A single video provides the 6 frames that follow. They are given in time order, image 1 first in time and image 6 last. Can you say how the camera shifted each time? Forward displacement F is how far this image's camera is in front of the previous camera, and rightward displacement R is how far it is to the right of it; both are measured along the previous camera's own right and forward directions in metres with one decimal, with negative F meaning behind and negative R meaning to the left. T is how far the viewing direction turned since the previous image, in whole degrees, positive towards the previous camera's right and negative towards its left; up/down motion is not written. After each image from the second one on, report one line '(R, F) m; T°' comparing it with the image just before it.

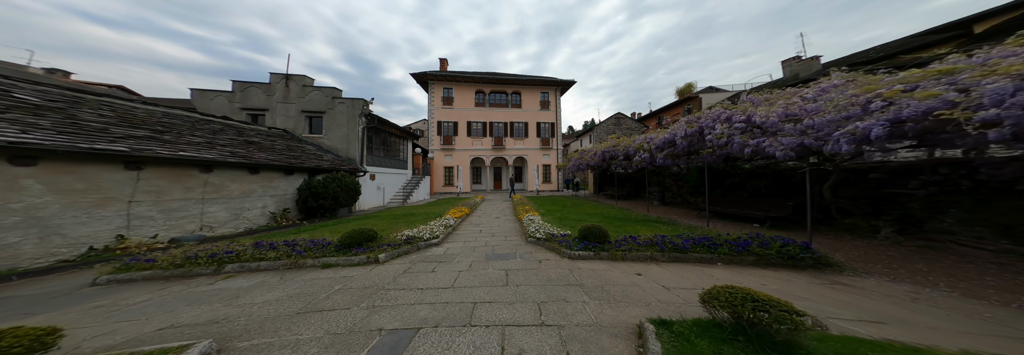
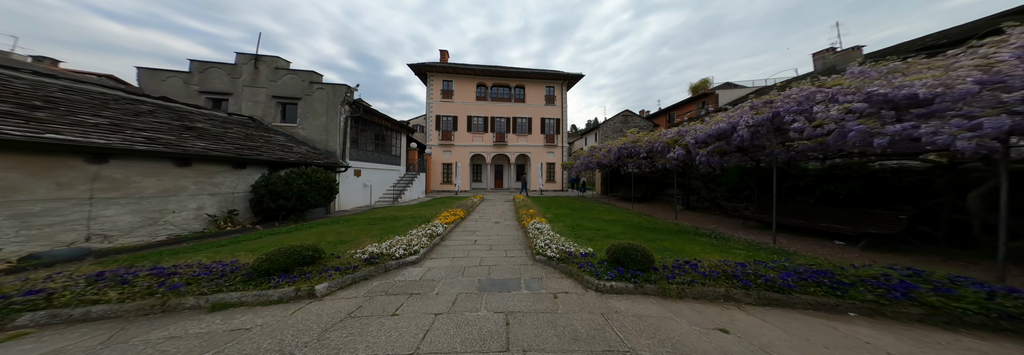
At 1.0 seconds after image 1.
(-0.1, +1.6) m; 0°
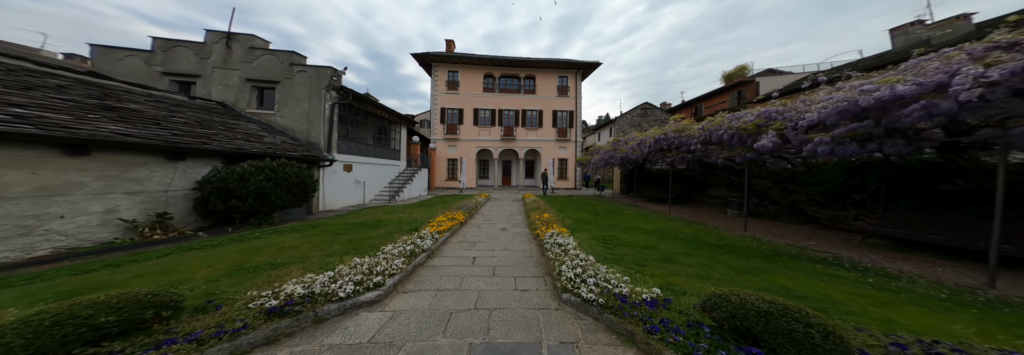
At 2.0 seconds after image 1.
(-0.1, +1.8) m; -3°
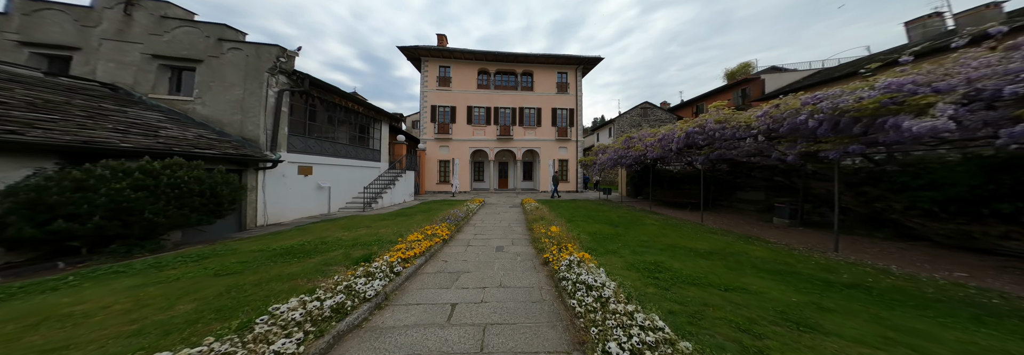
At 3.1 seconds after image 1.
(-0.1, +1.9) m; +2°
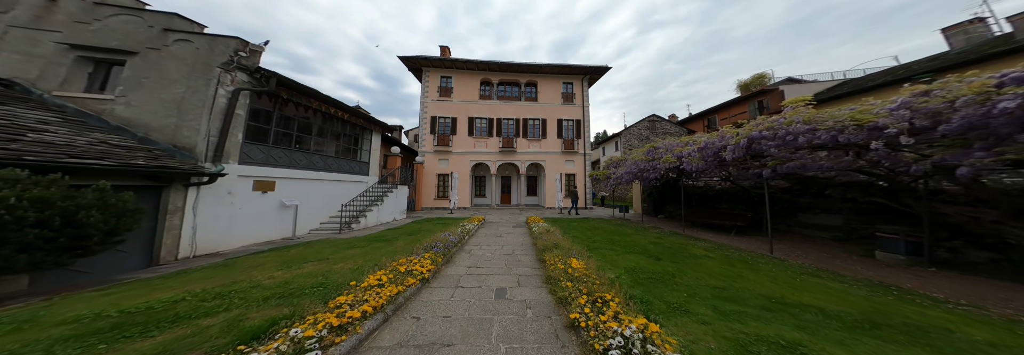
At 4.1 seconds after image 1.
(0.0, +1.7) m; -1°
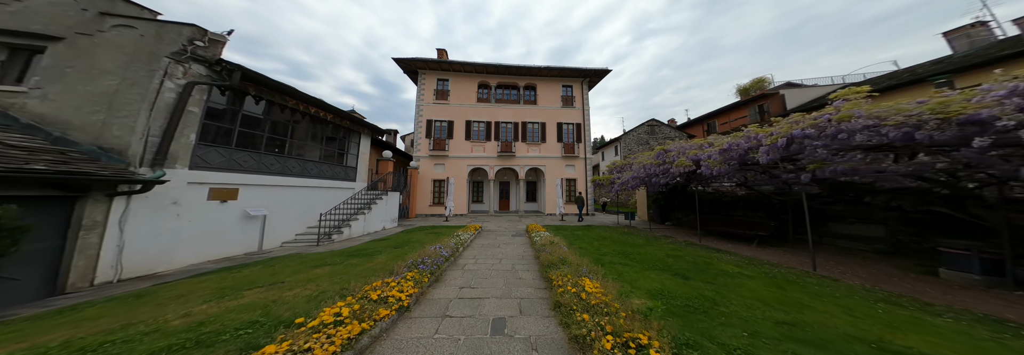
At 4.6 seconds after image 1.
(0.0, +0.9) m; 0°
